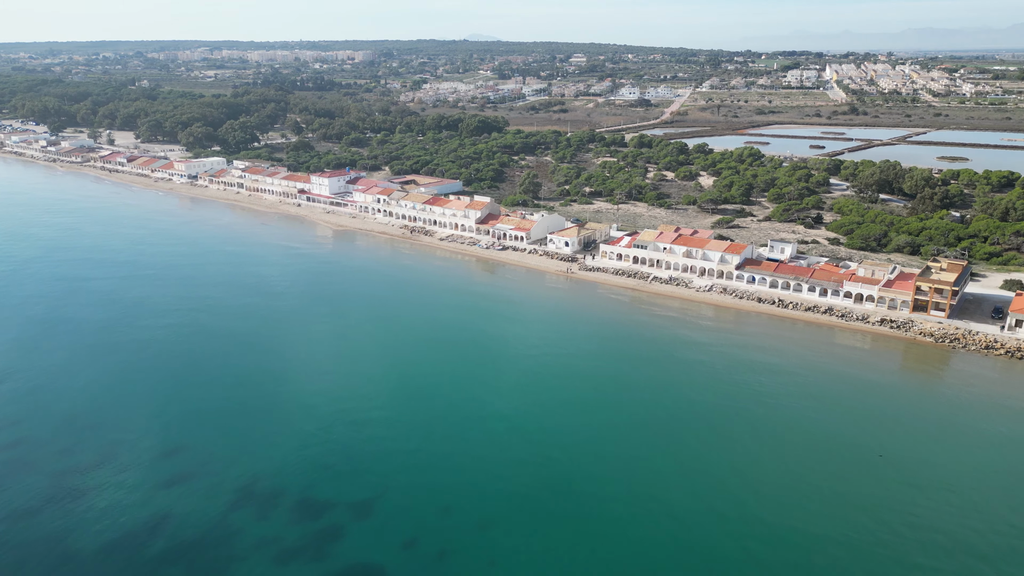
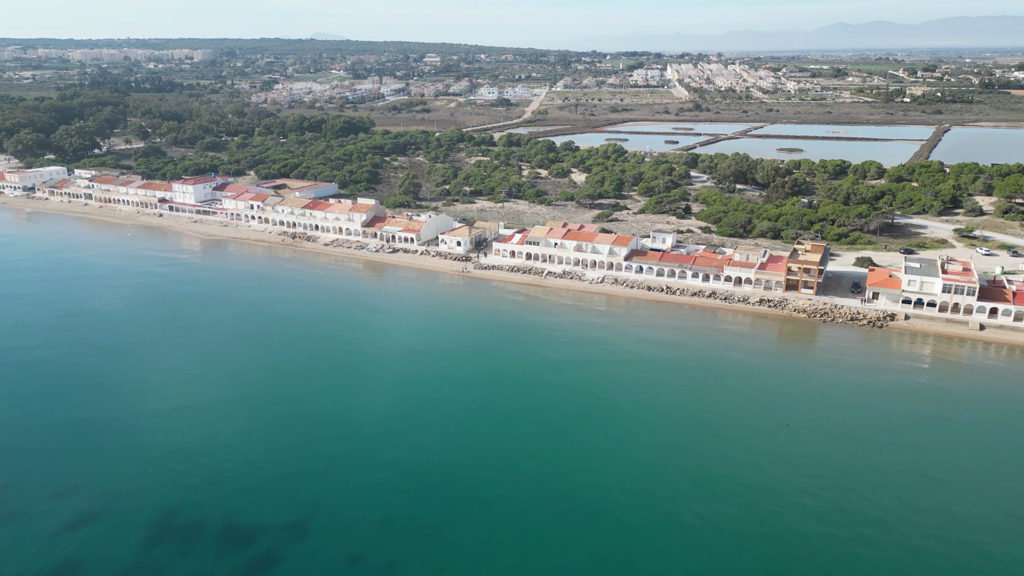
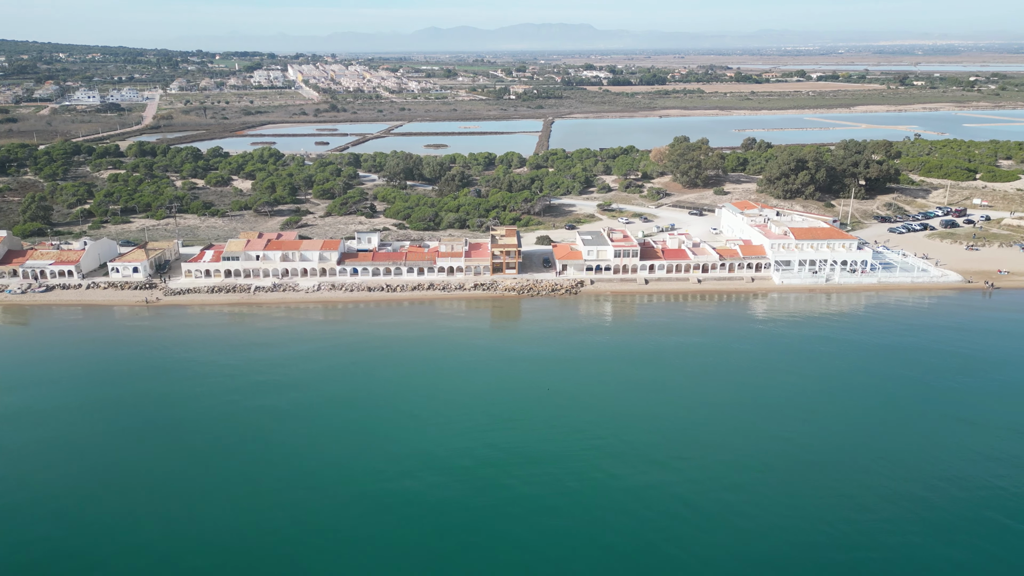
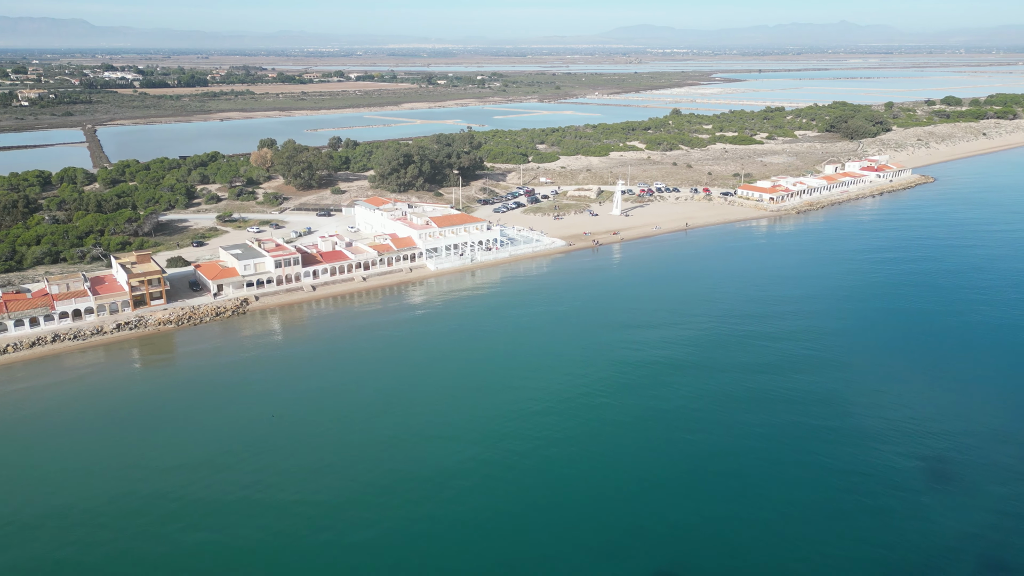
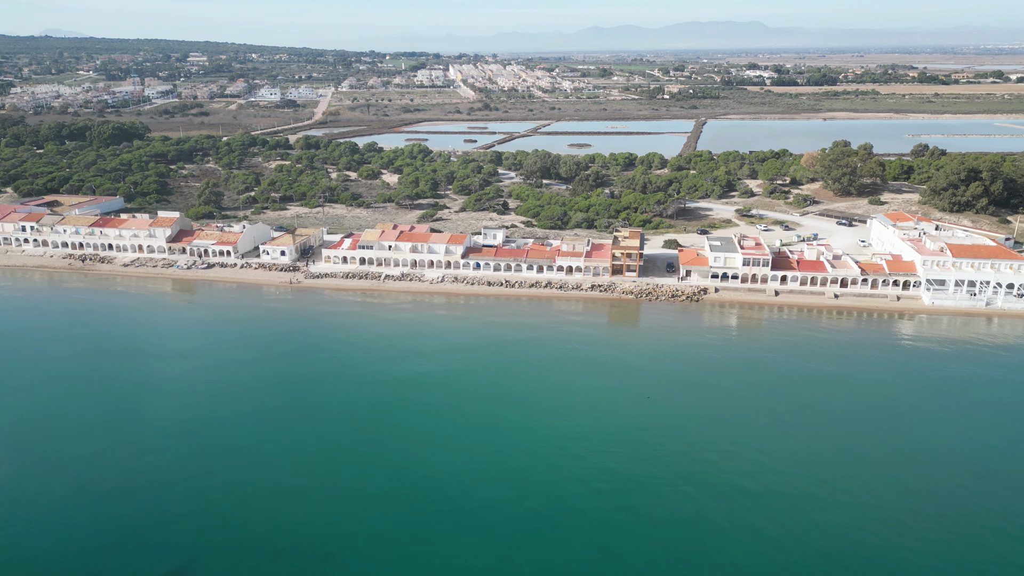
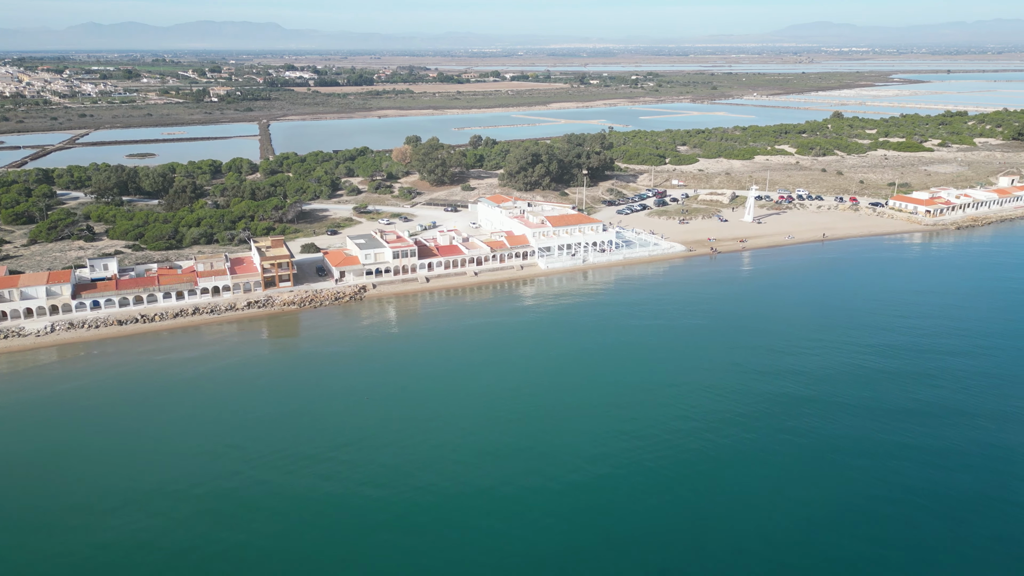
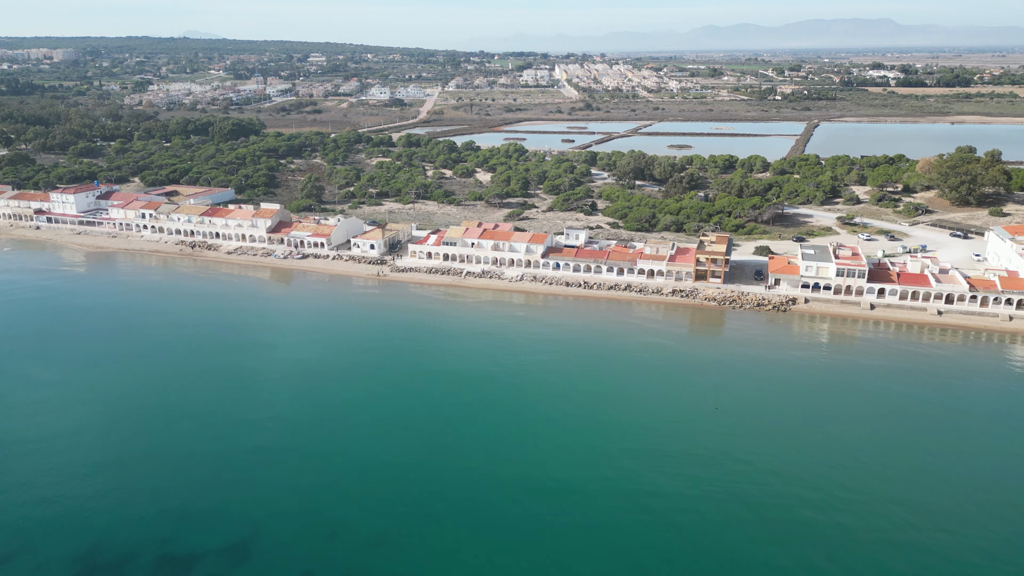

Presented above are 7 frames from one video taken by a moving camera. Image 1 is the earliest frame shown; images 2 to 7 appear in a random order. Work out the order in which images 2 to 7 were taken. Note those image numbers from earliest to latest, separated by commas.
2, 7, 5, 3, 6, 4
